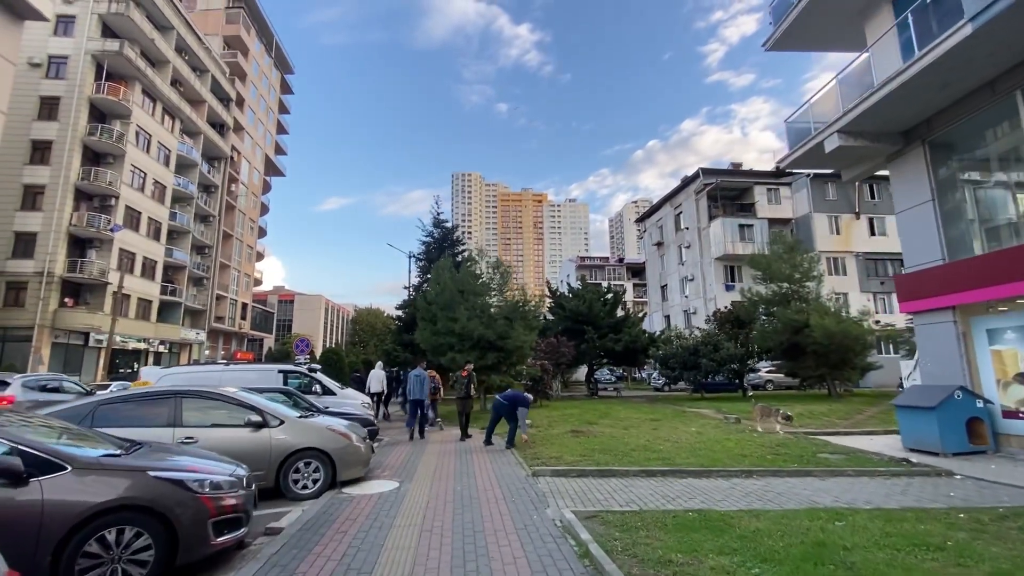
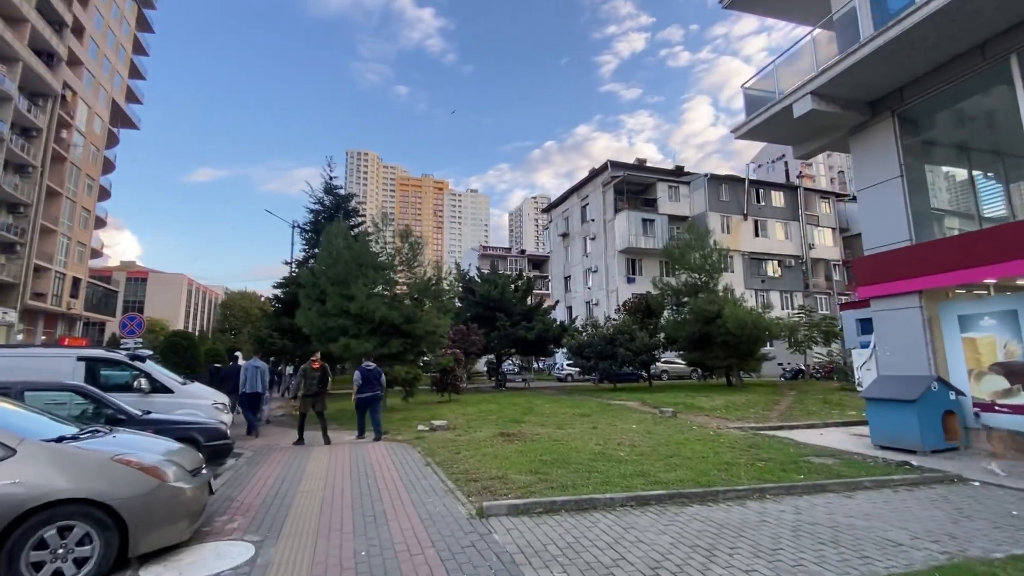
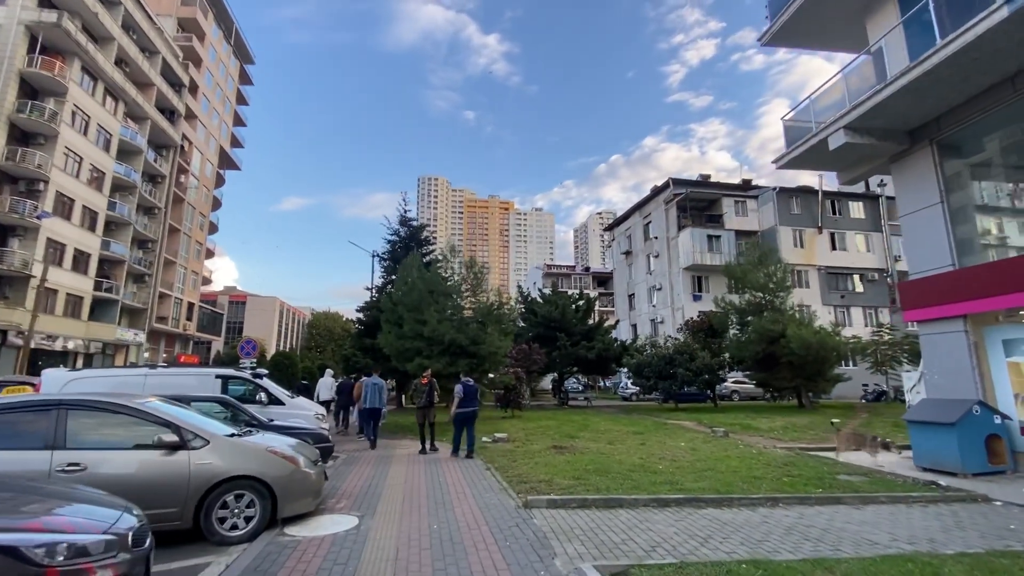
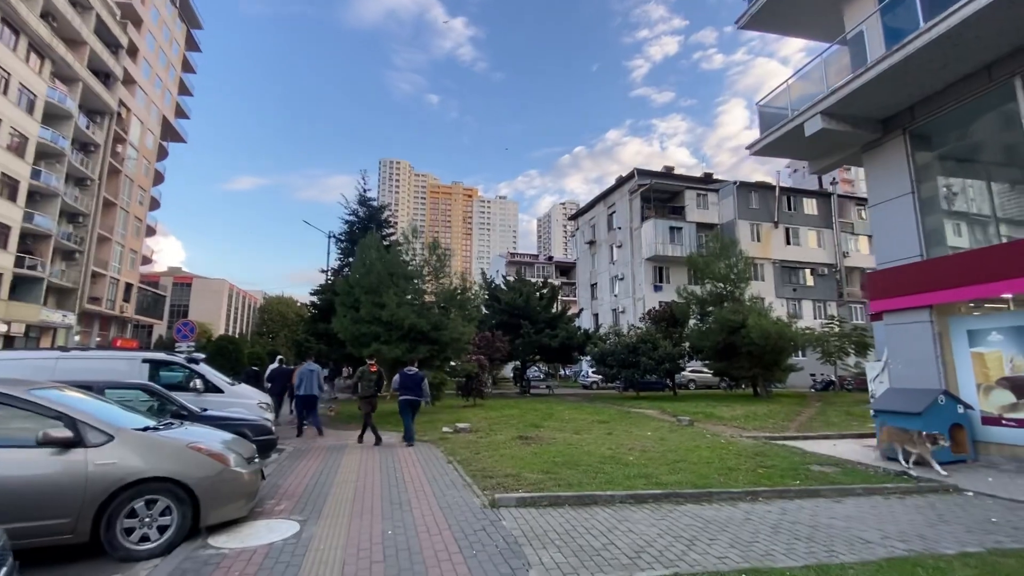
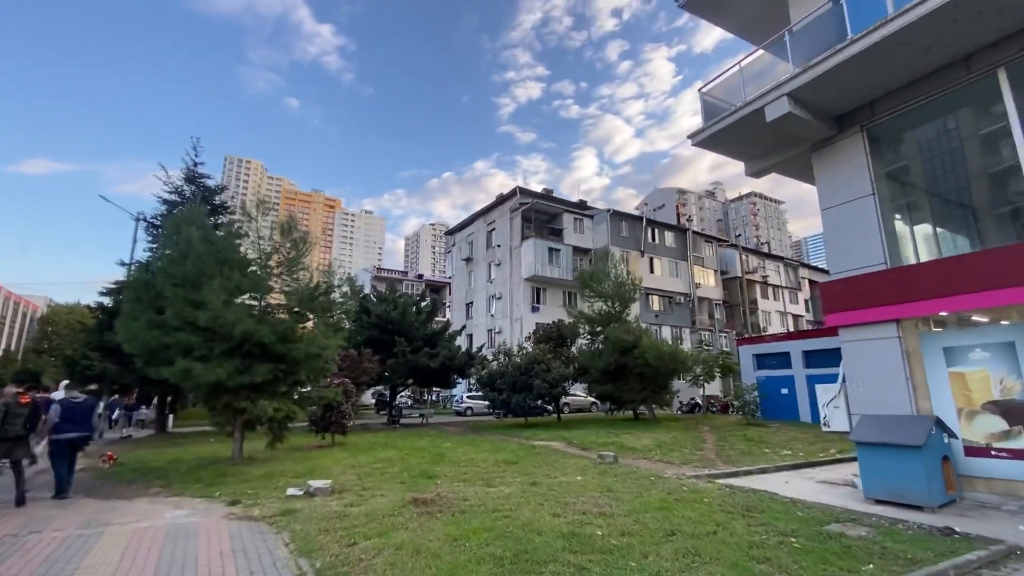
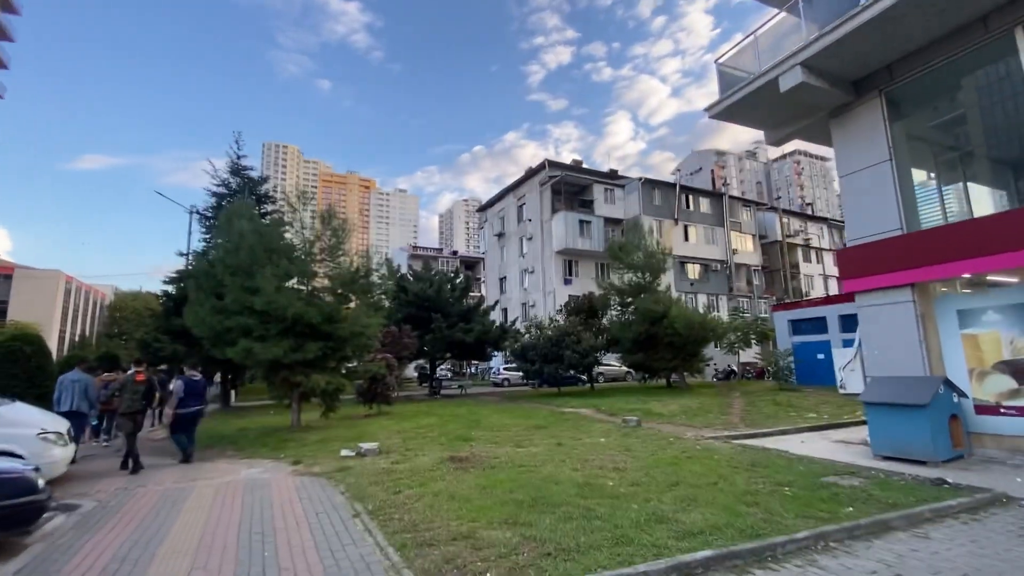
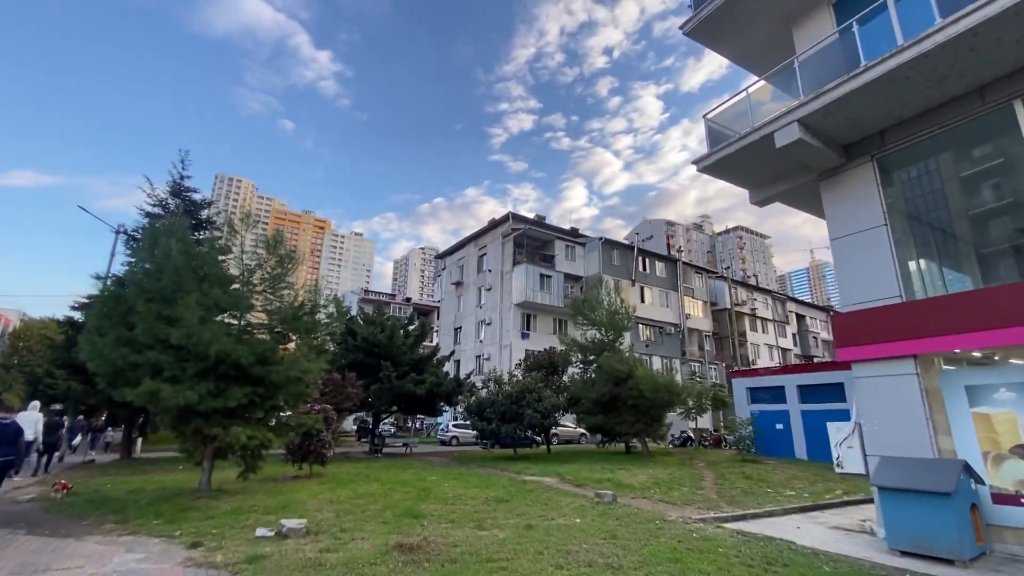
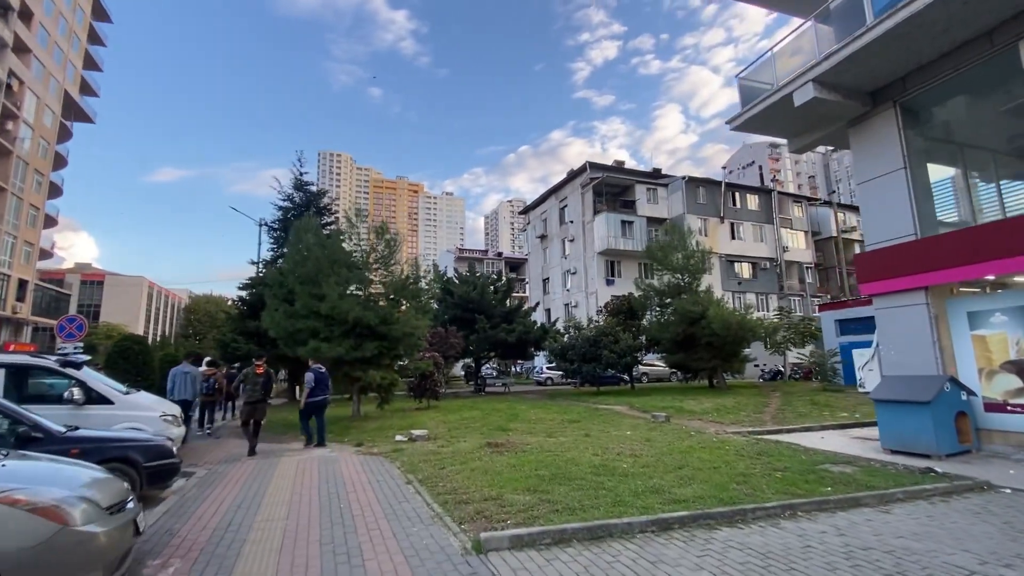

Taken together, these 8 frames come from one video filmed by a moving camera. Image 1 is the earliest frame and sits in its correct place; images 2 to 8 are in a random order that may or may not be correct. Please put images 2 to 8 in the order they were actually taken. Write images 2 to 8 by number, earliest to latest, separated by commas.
3, 4, 2, 8, 6, 5, 7
